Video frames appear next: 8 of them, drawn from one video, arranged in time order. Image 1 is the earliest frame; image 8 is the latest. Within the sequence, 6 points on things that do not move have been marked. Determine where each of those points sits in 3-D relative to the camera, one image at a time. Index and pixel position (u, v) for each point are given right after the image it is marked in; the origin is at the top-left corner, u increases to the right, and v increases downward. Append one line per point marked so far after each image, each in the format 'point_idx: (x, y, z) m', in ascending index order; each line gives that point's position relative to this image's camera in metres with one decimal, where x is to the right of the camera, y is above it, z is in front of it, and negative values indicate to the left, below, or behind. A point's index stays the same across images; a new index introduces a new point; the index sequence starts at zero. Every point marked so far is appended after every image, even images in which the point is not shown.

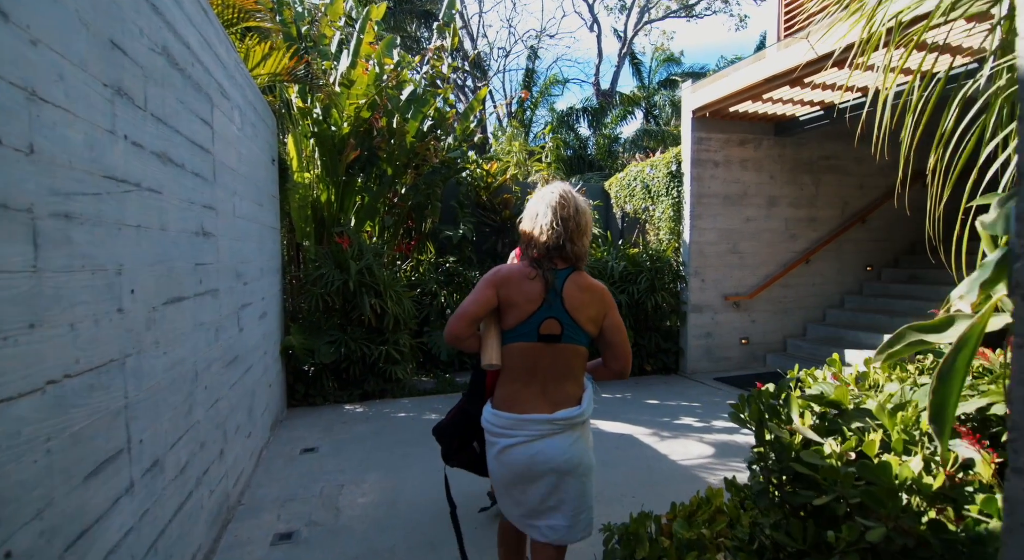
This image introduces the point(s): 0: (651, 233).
0: (+1.5, +0.5, +6.5) m
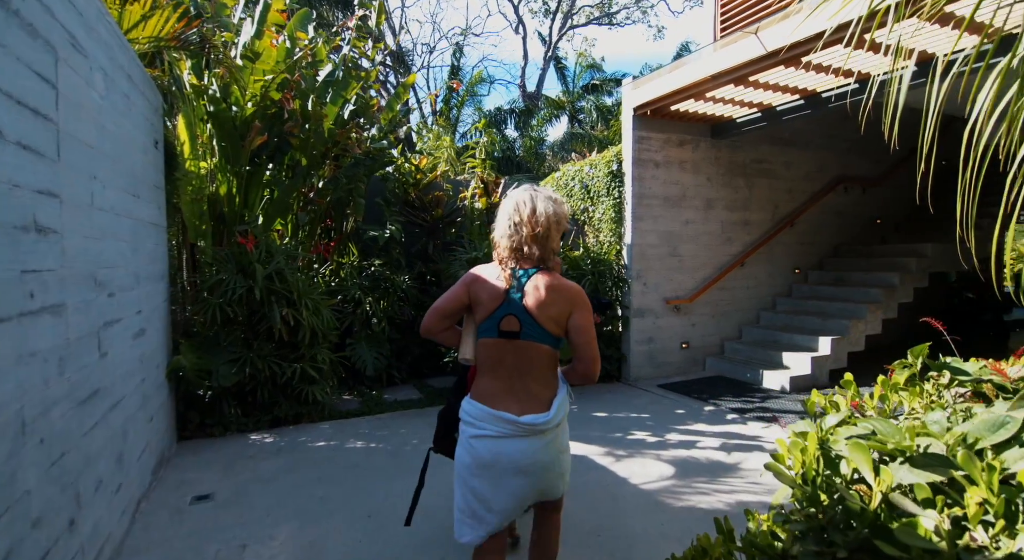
0: (+0.8, +0.5, +6.2) m
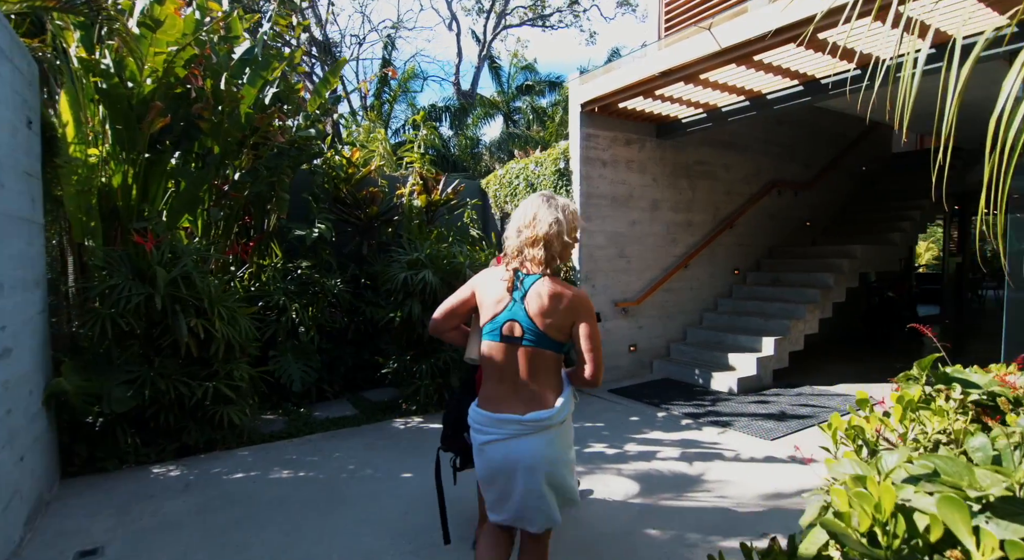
0: (+0.3, +0.4, +5.8) m
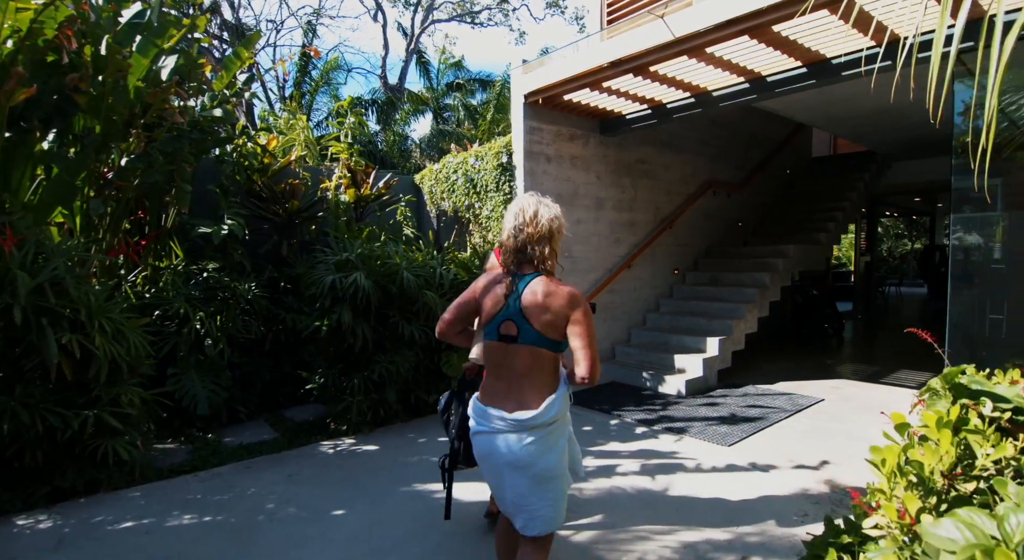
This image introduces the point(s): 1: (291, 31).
0: (-0.3, +0.4, +5.4) m
1: (-4.9, +5.5, +13.1) m
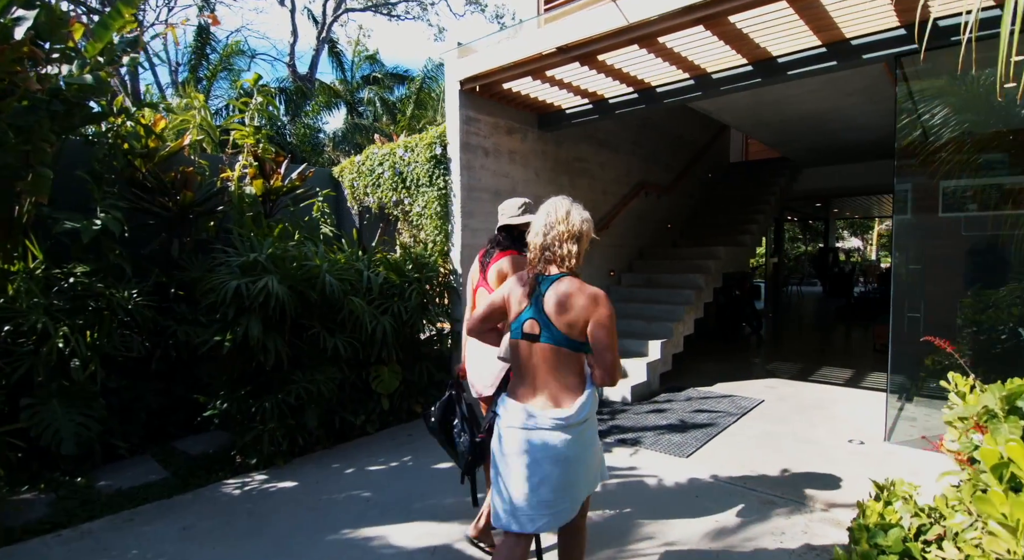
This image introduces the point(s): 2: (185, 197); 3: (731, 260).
0: (-0.9, +0.4, +4.9) m
1: (-6.5, +5.4, +11.8) m
2: (-2.2, +0.5, +4.0) m
3: (+2.7, +0.2, +7.3) m
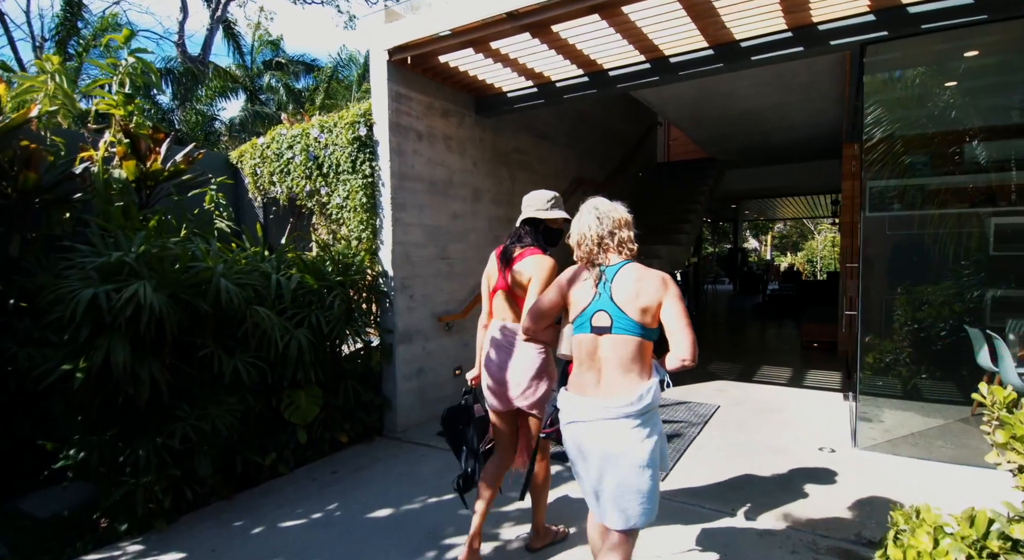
0: (-1.3, +0.3, +4.2) m
1: (-7.9, +5.2, +10.2) m
2: (-2.5, +0.5, +3.1) m
3: (+1.8, +0.2, +7.1) m
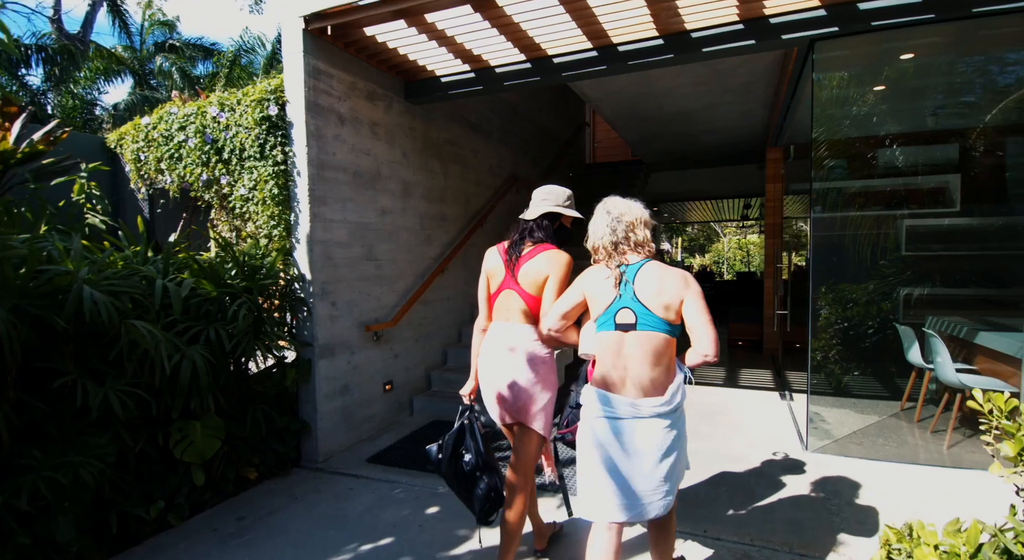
0: (-1.7, +0.3, +3.6) m
1: (-9.1, +5.1, +8.6) m
2: (-2.7, +0.5, +2.3) m
3: (+1.0, +0.2, +6.8) m
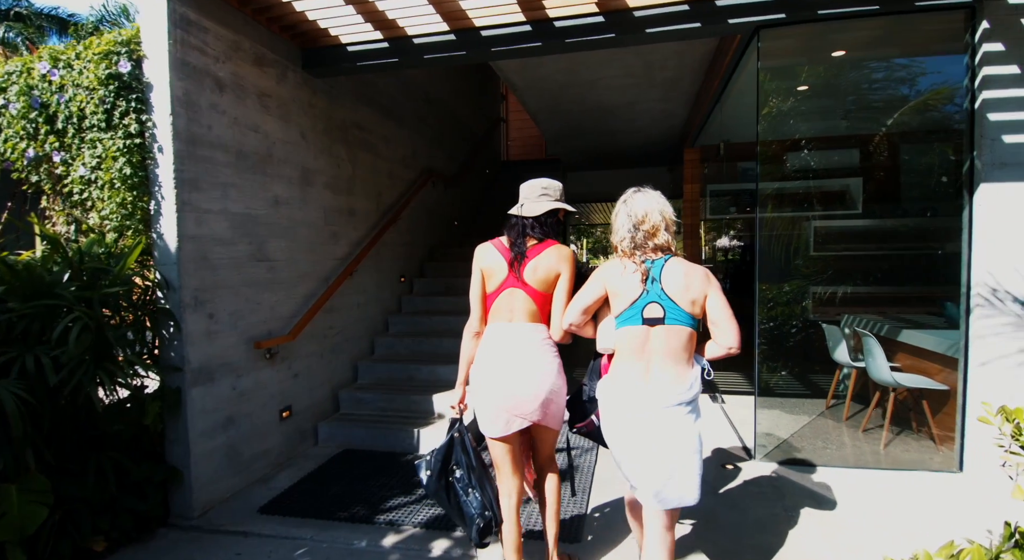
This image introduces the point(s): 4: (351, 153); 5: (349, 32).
0: (-2.1, +0.3, +2.7) m
1: (-10.3, +5.0, +6.6) m
2: (-2.9, +0.4, +1.4) m
3: (+0.1, +0.2, +6.4) m
4: (-1.2, +0.9, +4.3) m
5: (-1.0, +1.5, +3.5) m
